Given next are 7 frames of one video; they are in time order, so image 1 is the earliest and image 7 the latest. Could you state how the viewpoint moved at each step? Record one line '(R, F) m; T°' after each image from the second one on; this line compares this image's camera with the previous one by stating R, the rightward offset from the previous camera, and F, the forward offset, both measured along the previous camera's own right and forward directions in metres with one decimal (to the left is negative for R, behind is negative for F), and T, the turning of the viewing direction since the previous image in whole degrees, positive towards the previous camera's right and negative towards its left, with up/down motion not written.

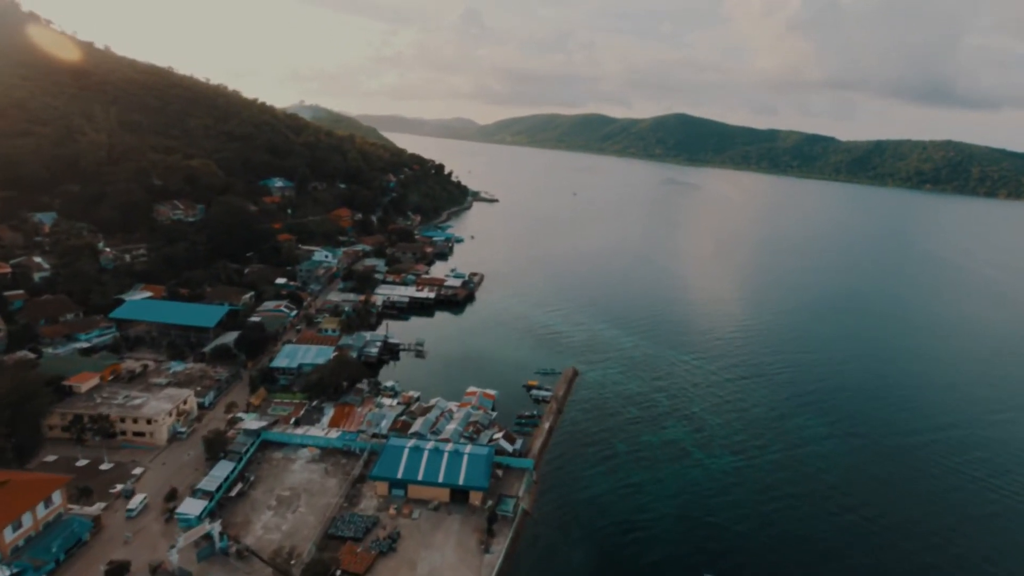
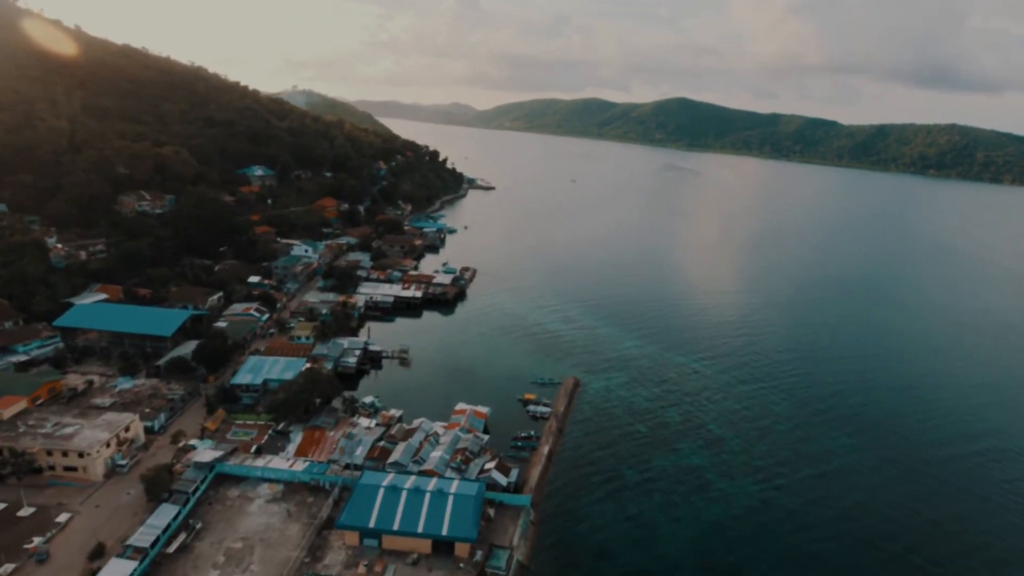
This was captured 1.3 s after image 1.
(+0.2, +3.0) m; 0°
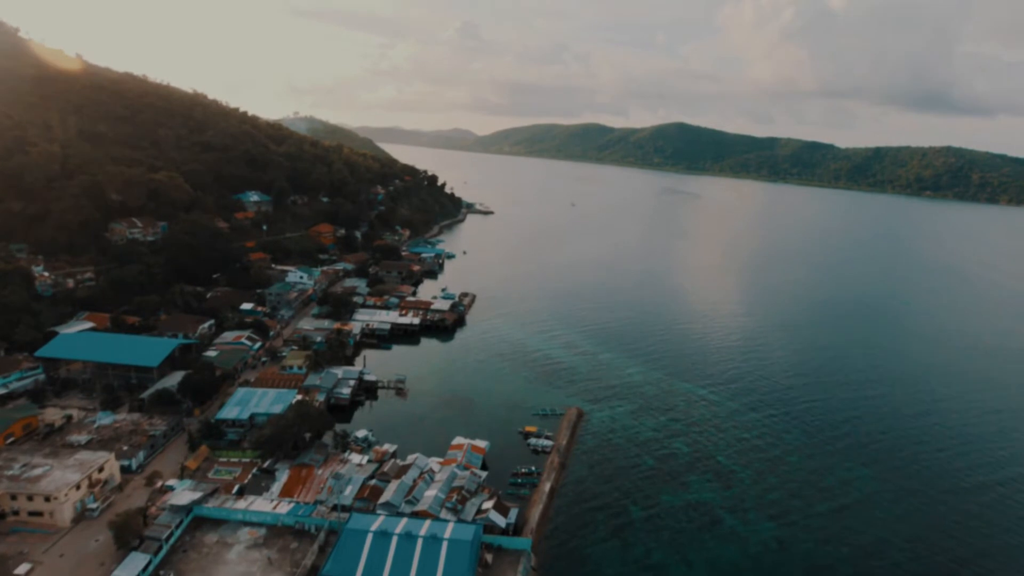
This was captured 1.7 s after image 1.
(+0.1, +0.9) m; 0°
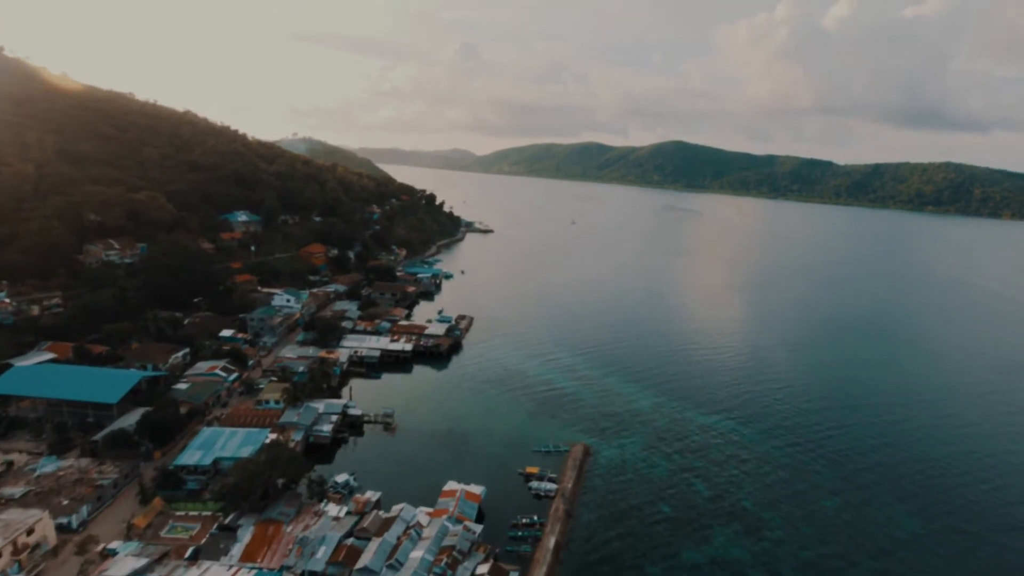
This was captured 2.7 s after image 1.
(+0.1, +2.3) m; 0°
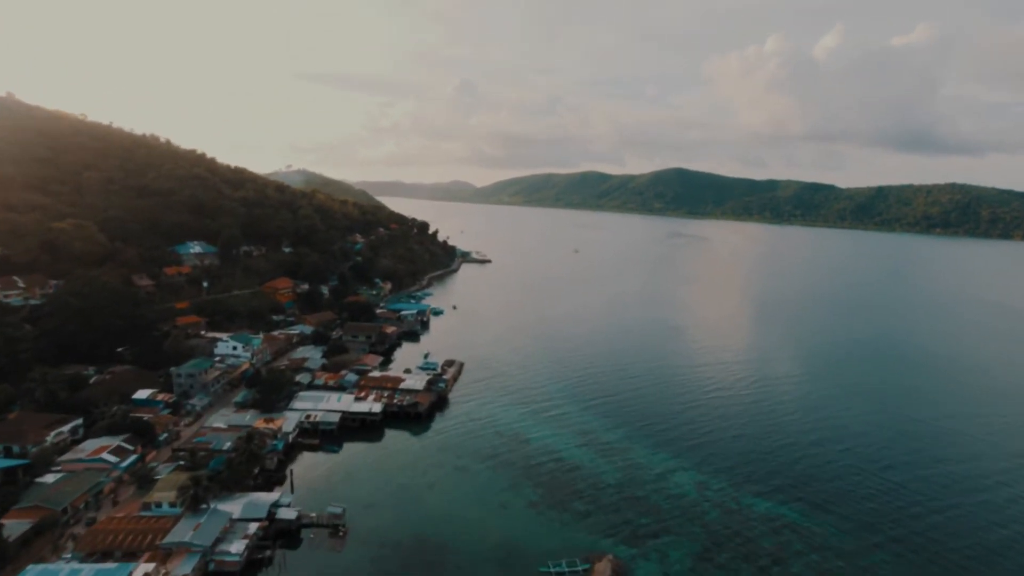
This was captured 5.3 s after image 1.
(+0.3, +7.0) m; 0°
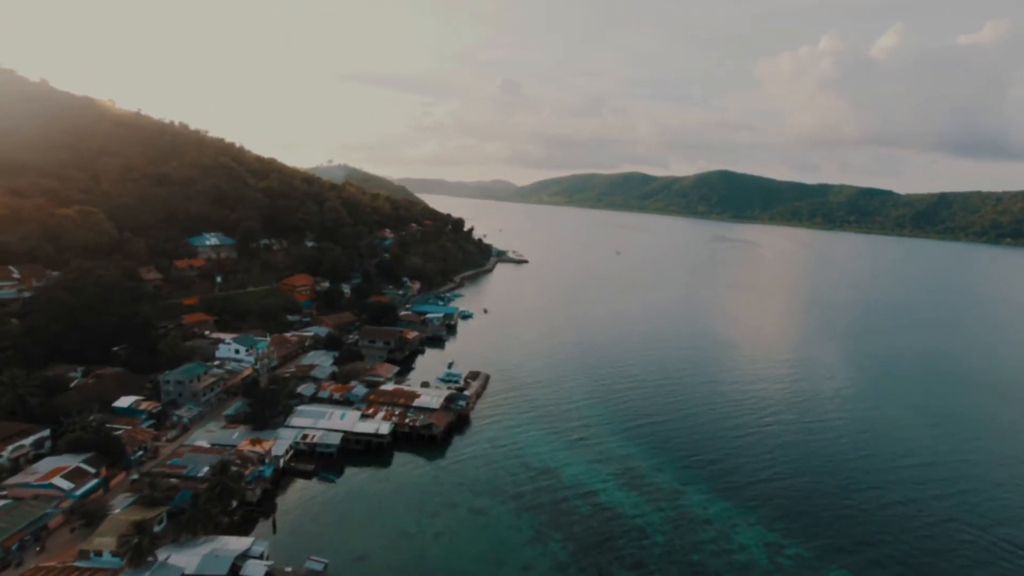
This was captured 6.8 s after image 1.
(+0.2, +3.8) m; -4°
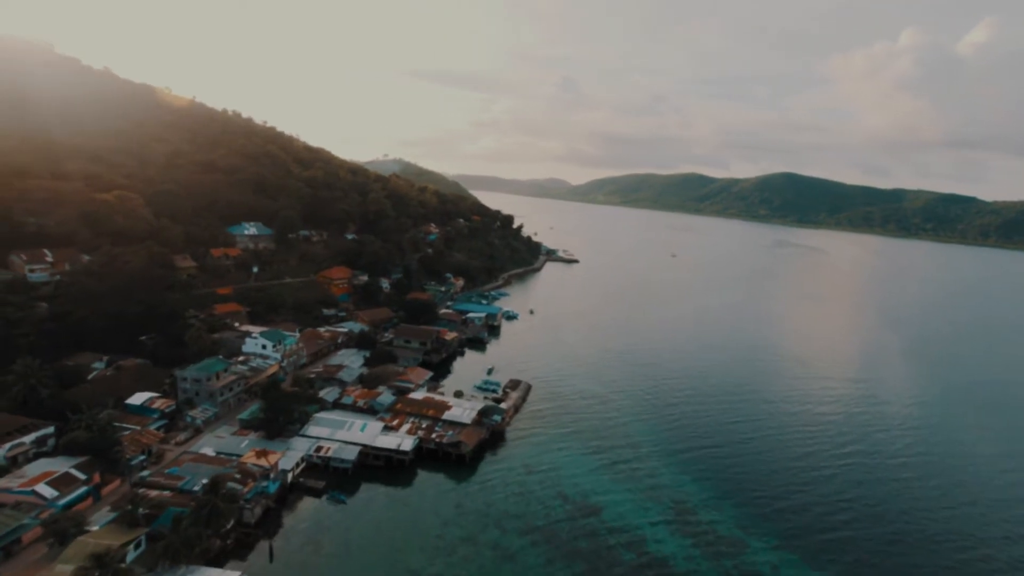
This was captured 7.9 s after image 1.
(+0.2, +2.7) m; -5°
